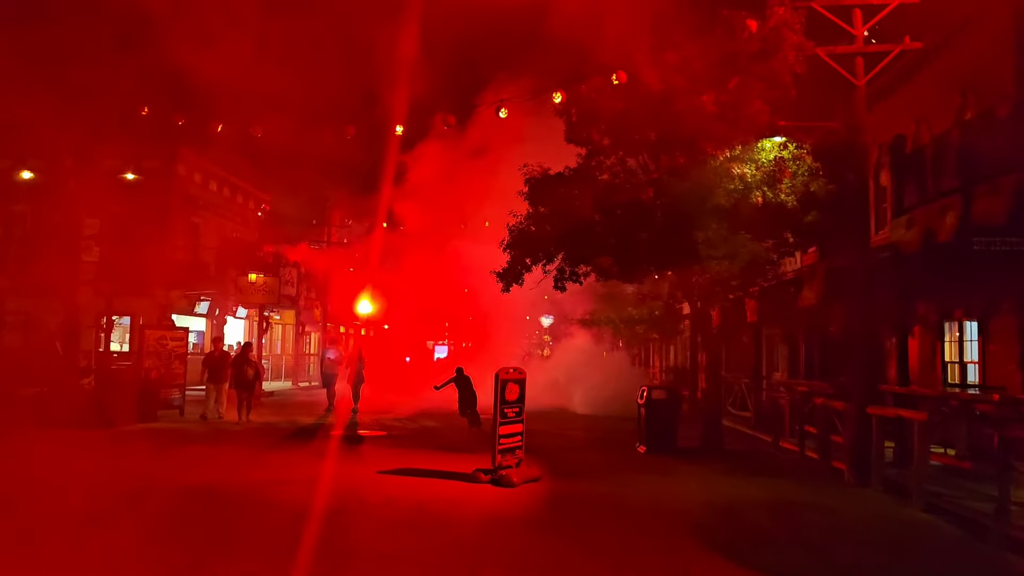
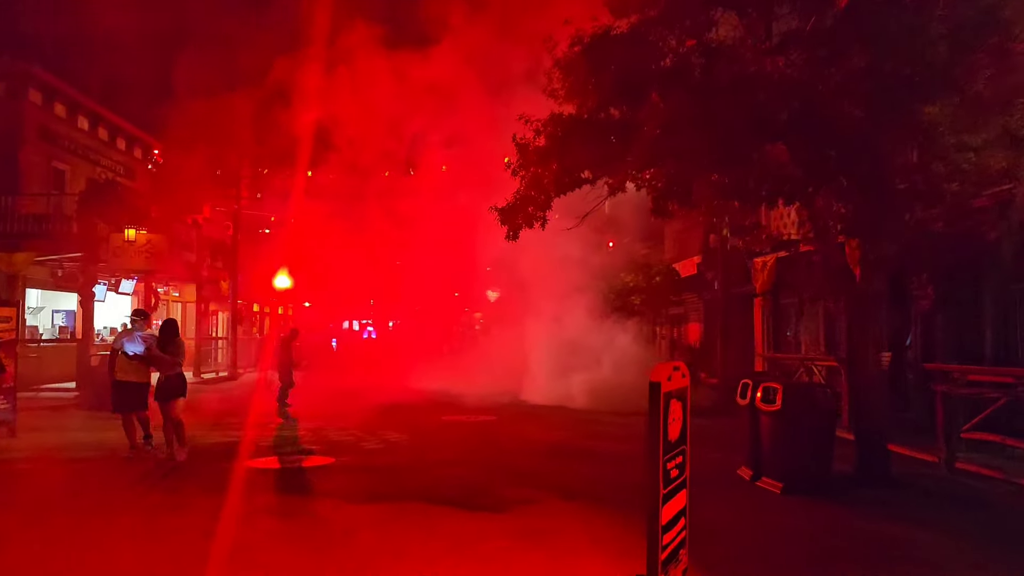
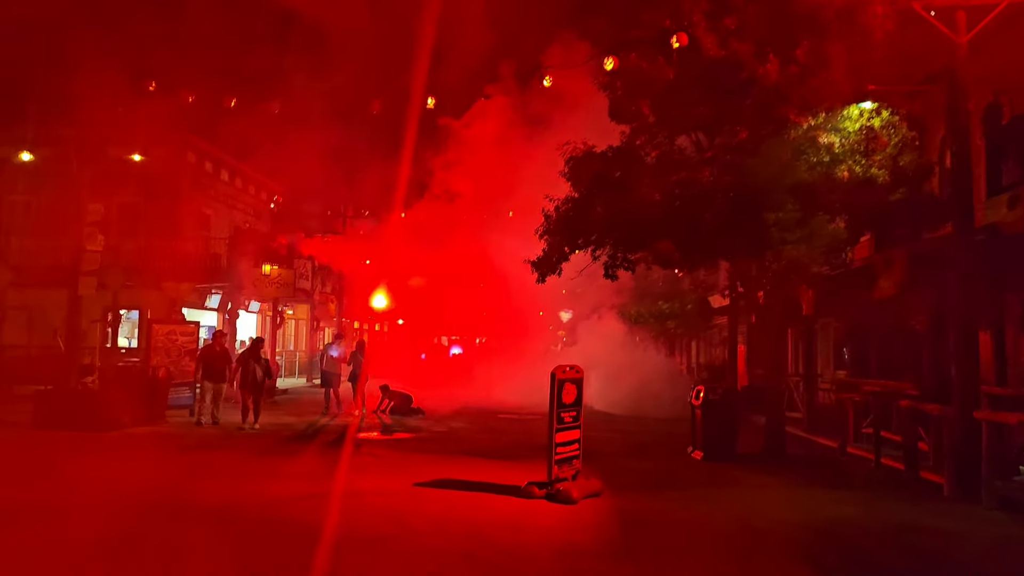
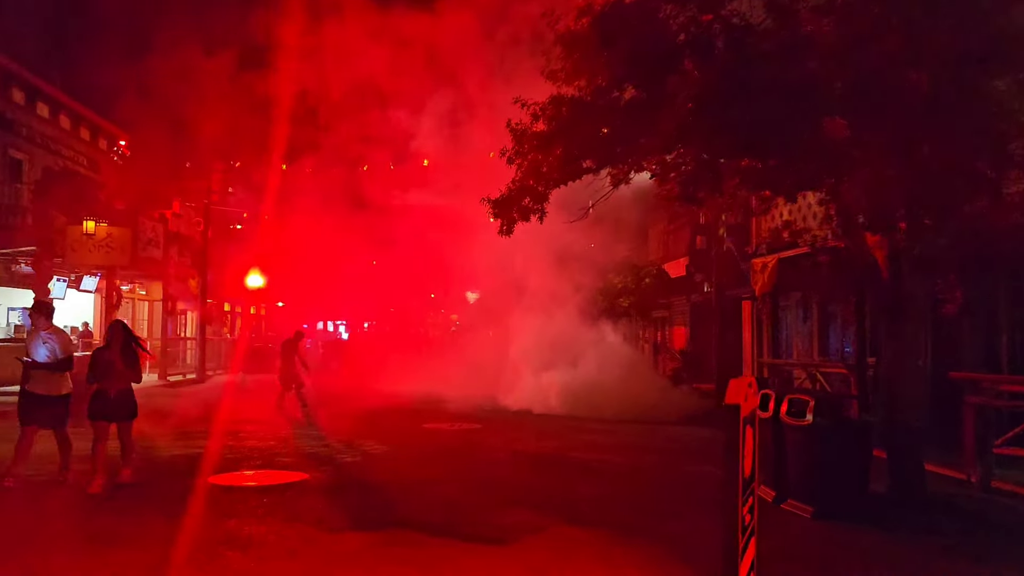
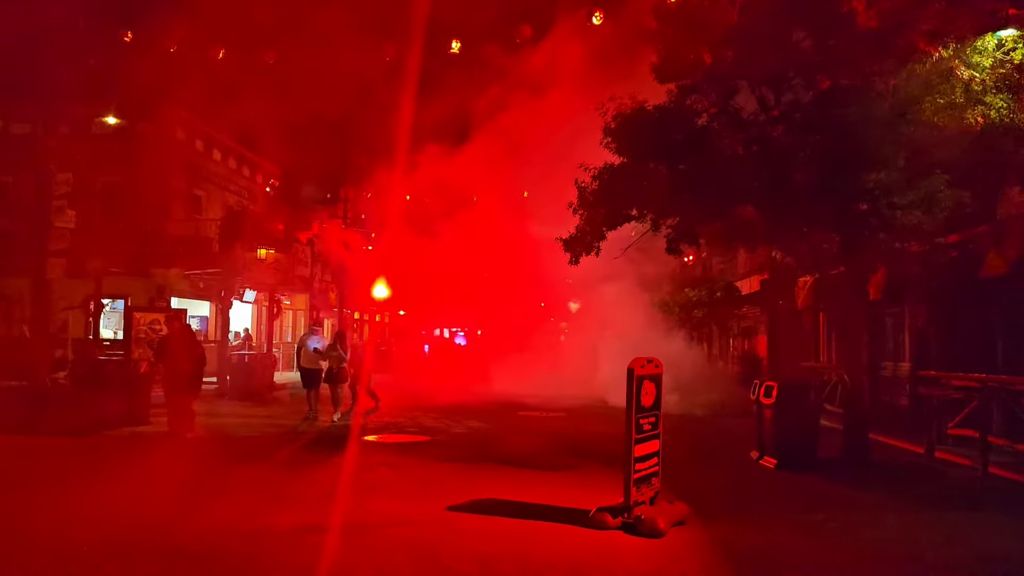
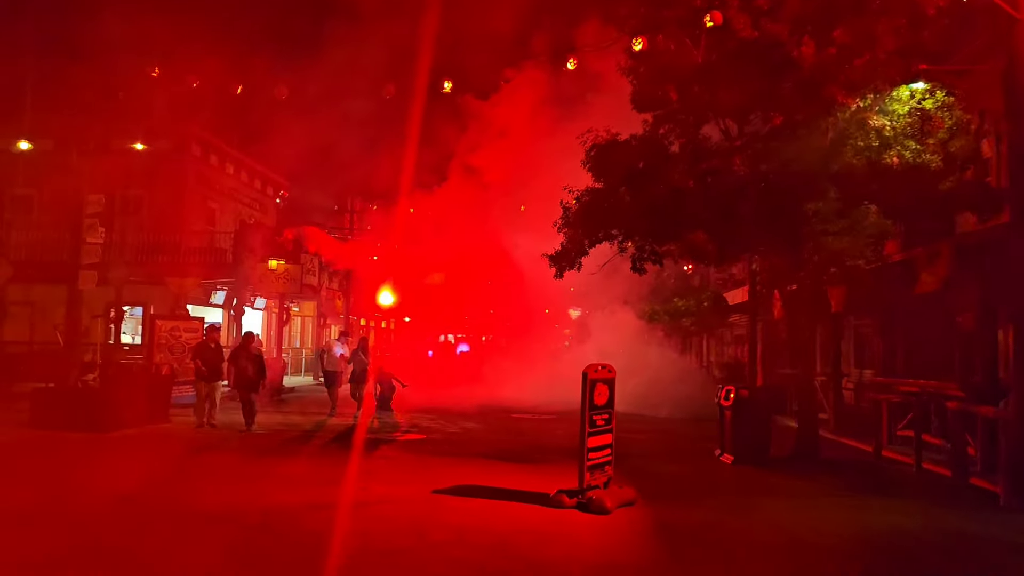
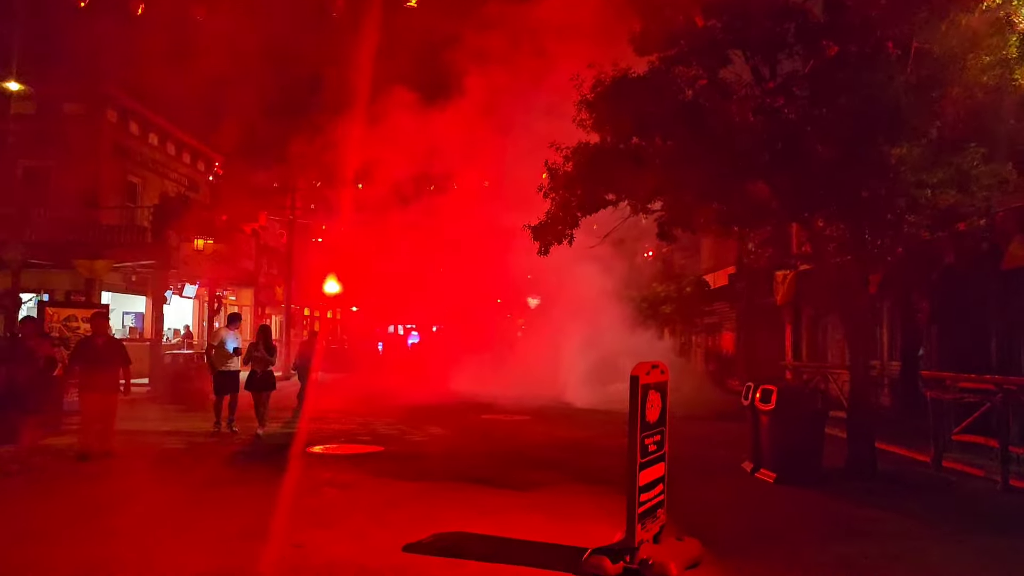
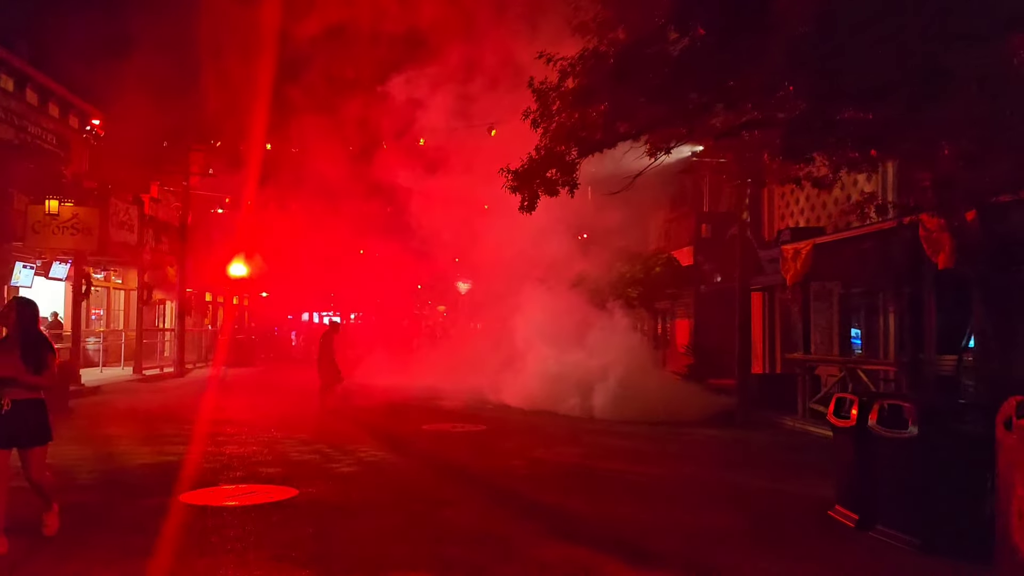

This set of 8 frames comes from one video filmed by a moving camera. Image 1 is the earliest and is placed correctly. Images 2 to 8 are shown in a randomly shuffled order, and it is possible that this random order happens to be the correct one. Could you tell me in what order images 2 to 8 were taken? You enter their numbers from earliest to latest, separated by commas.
3, 6, 5, 7, 2, 4, 8
